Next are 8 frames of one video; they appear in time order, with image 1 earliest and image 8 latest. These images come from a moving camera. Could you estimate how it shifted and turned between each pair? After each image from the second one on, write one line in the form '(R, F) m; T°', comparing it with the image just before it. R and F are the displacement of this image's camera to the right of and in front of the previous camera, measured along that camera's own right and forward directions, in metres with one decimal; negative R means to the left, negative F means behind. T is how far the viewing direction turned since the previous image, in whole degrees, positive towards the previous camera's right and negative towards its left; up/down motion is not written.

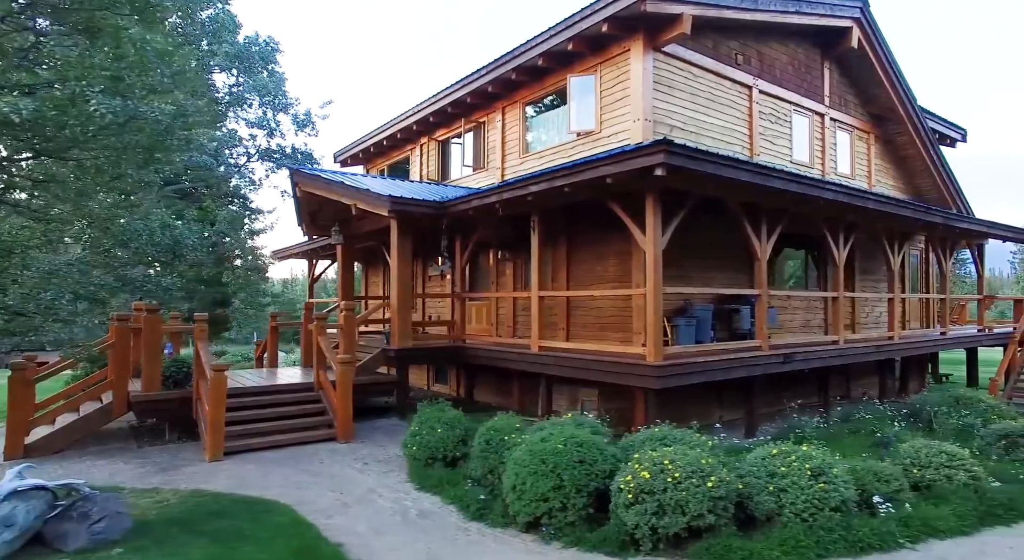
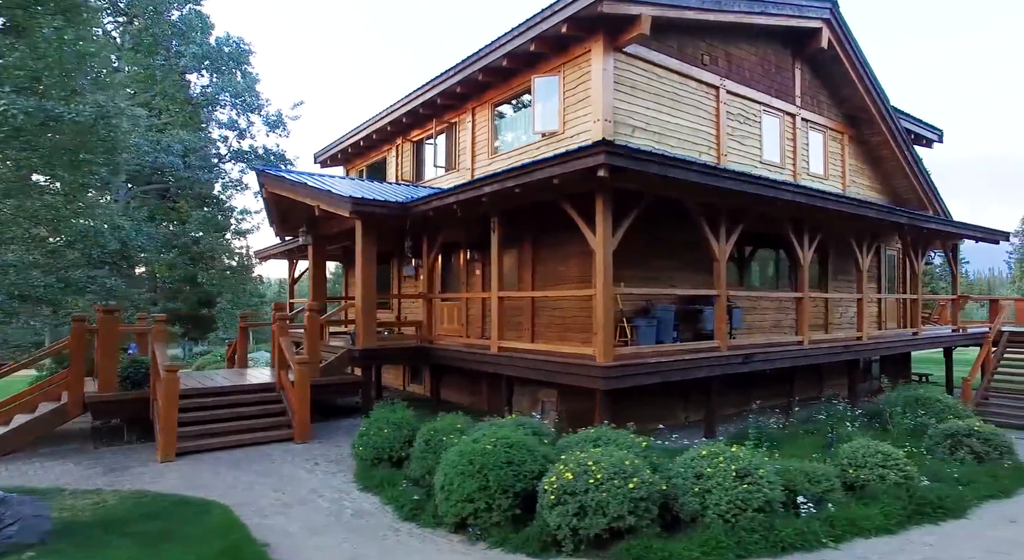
(+0.6, 0.0) m; 0°
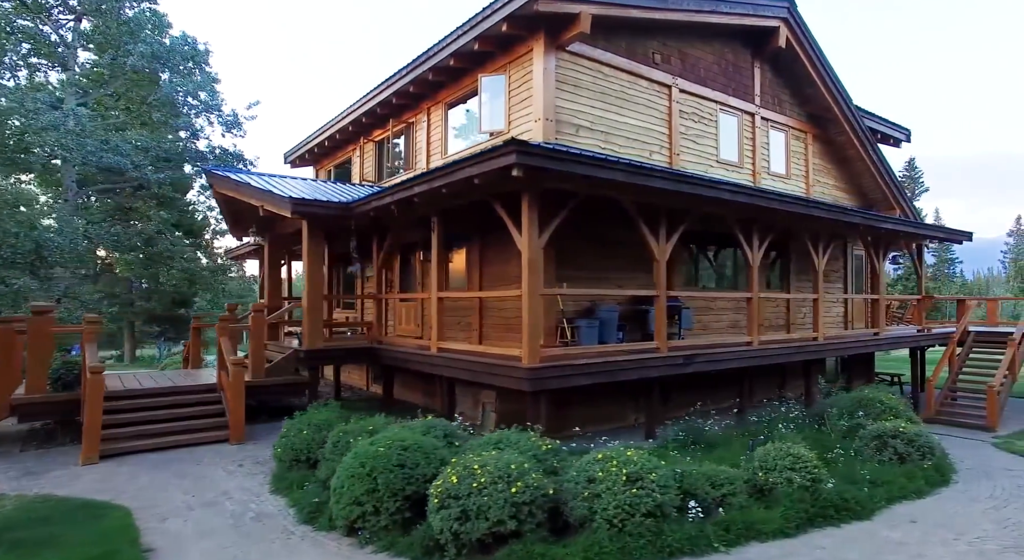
(+0.9, +0.1) m; 0°
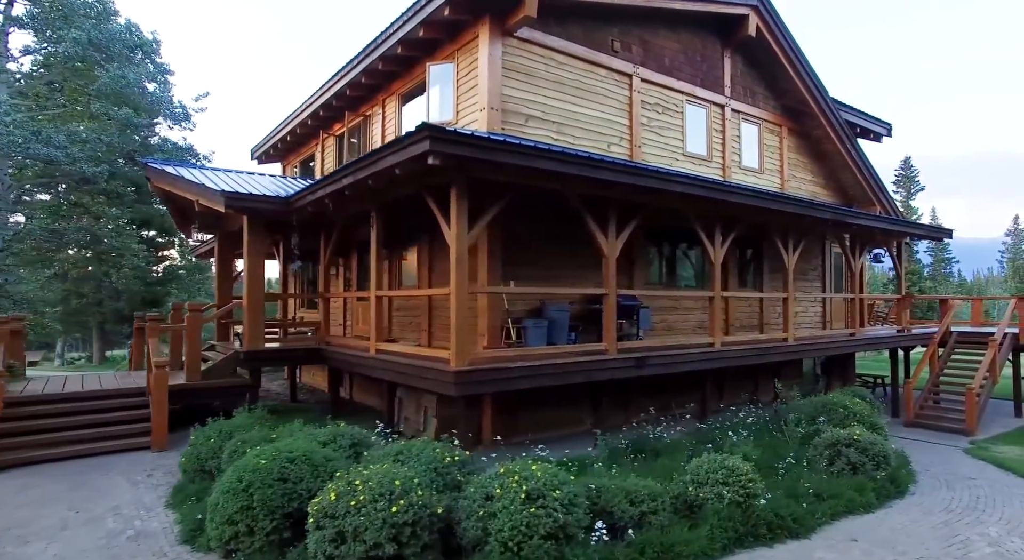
(+0.8, +0.5) m; 0°
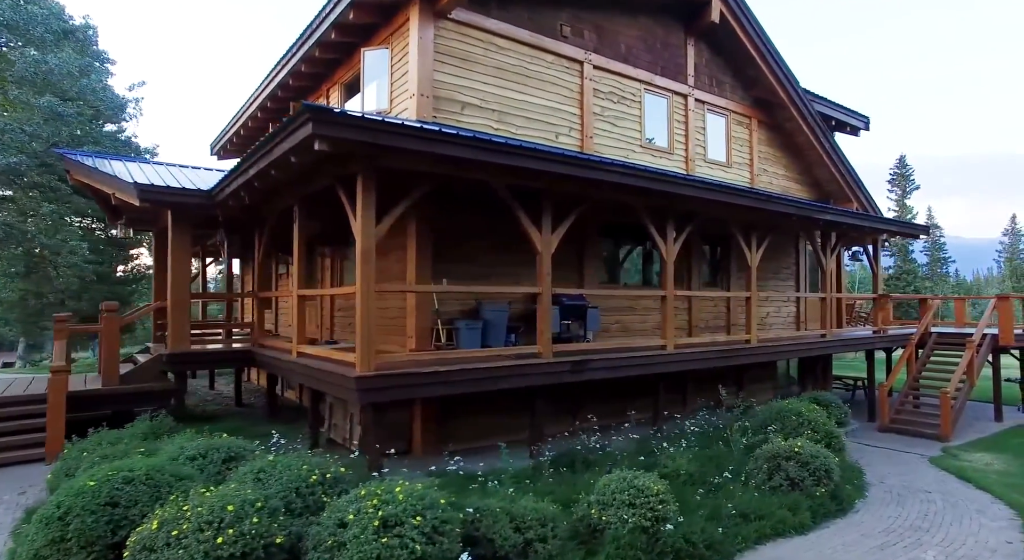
(+1.0, +0.6) m; 0°
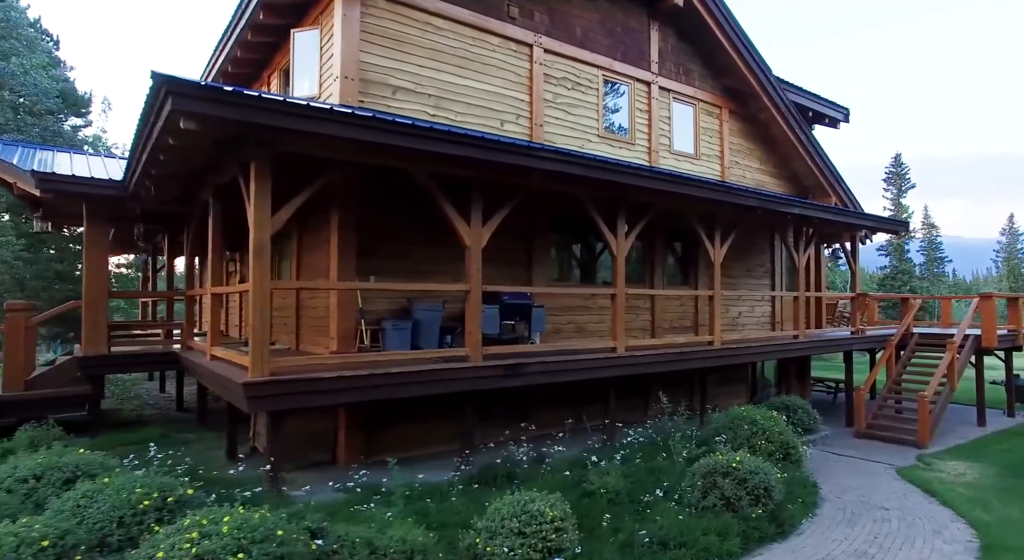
(+0.9, +0.7) m; 0°
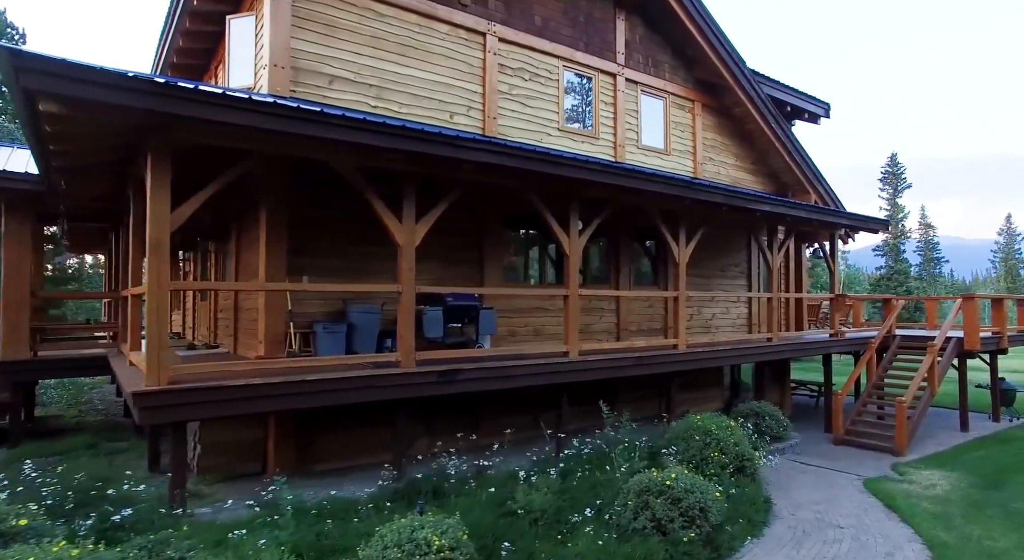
(+0.7, +0.5) m; 0°
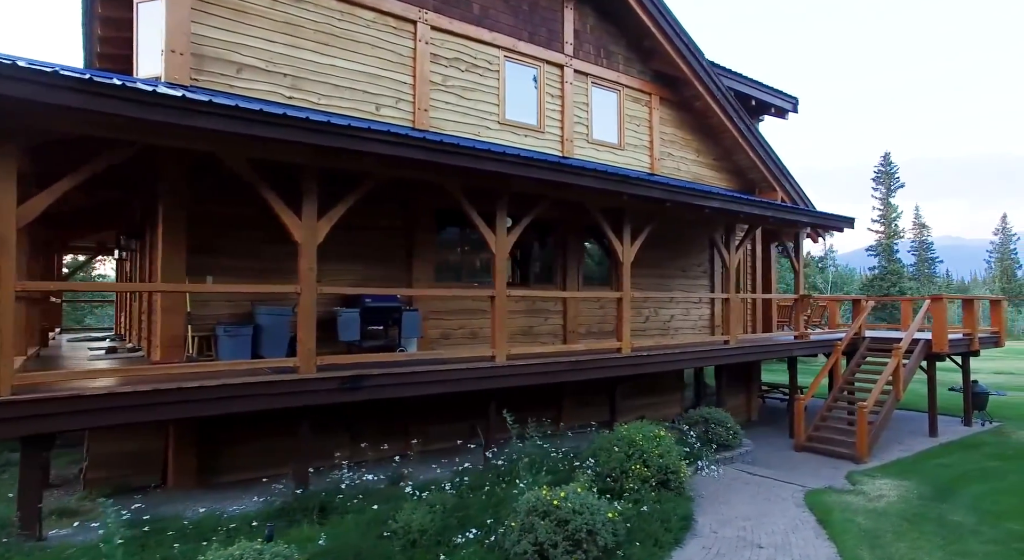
(+1.0, +0.5) m; 0°
